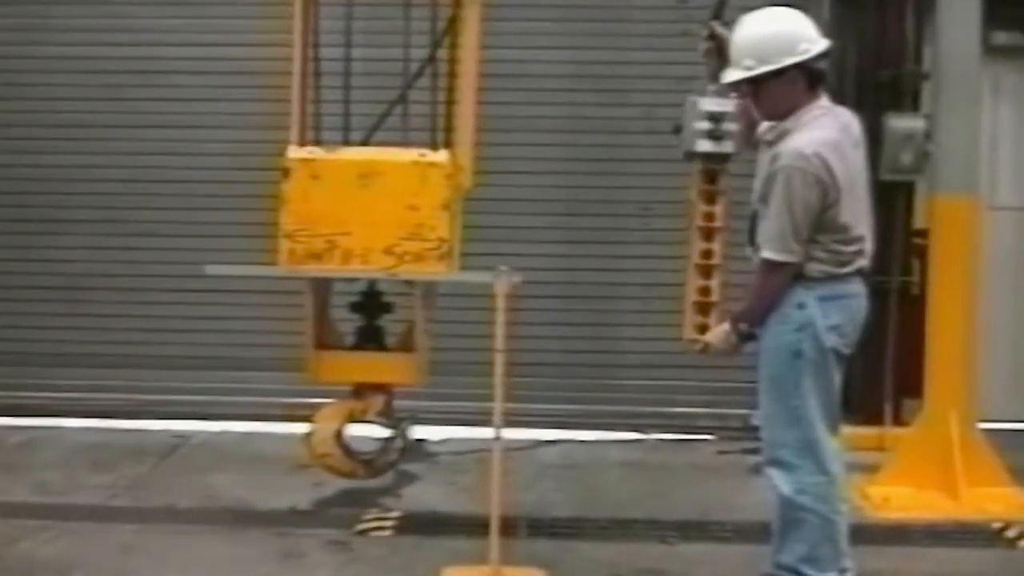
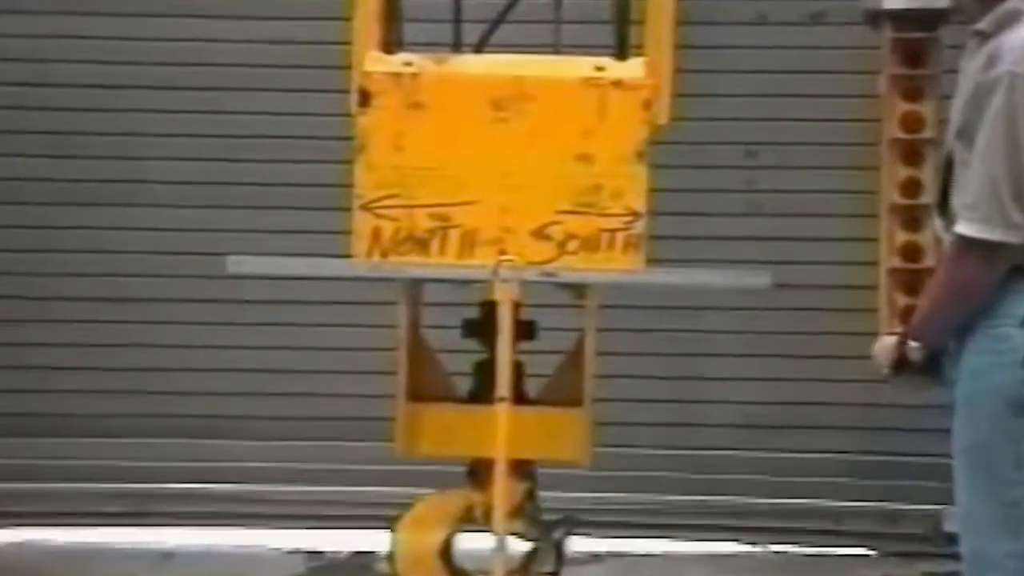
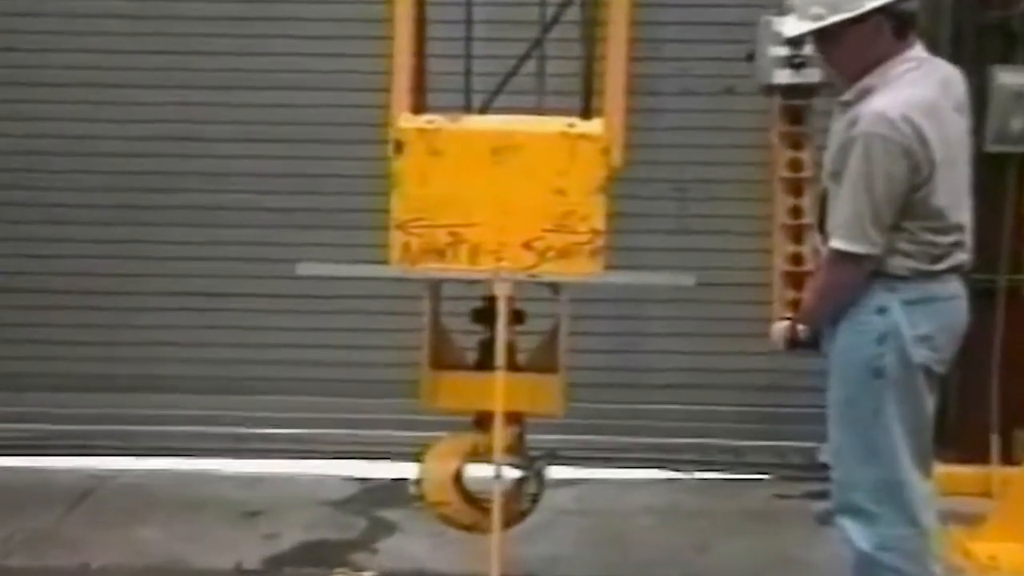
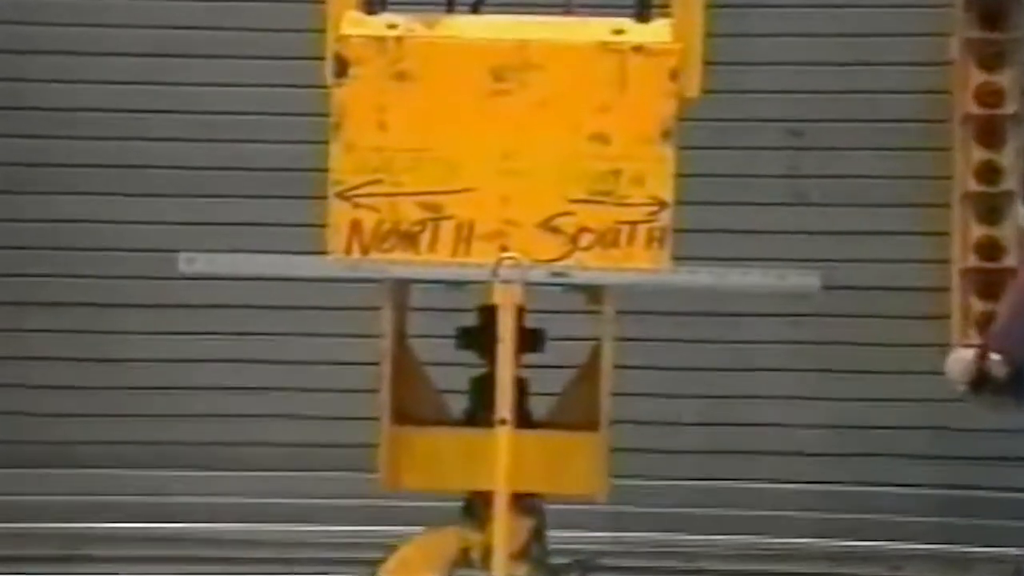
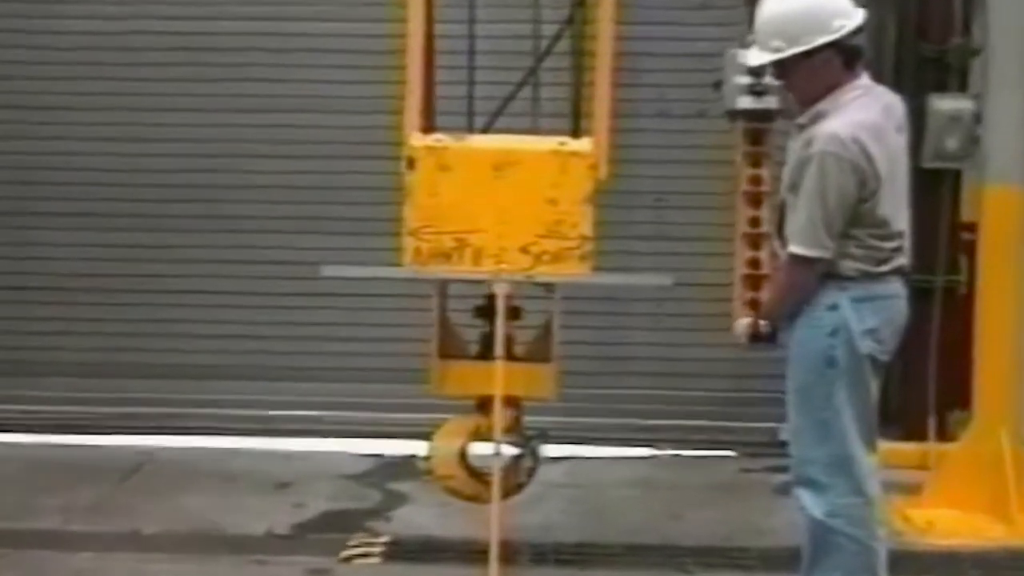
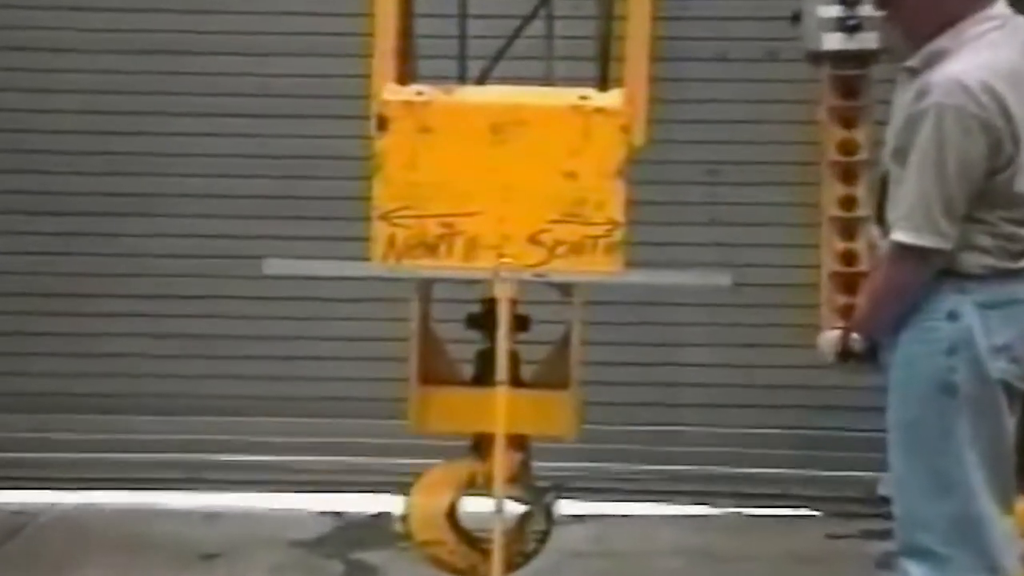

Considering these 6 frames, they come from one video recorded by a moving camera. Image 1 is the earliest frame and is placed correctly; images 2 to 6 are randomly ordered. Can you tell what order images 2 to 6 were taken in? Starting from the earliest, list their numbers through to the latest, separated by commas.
5, 3, 6, 2, 4
